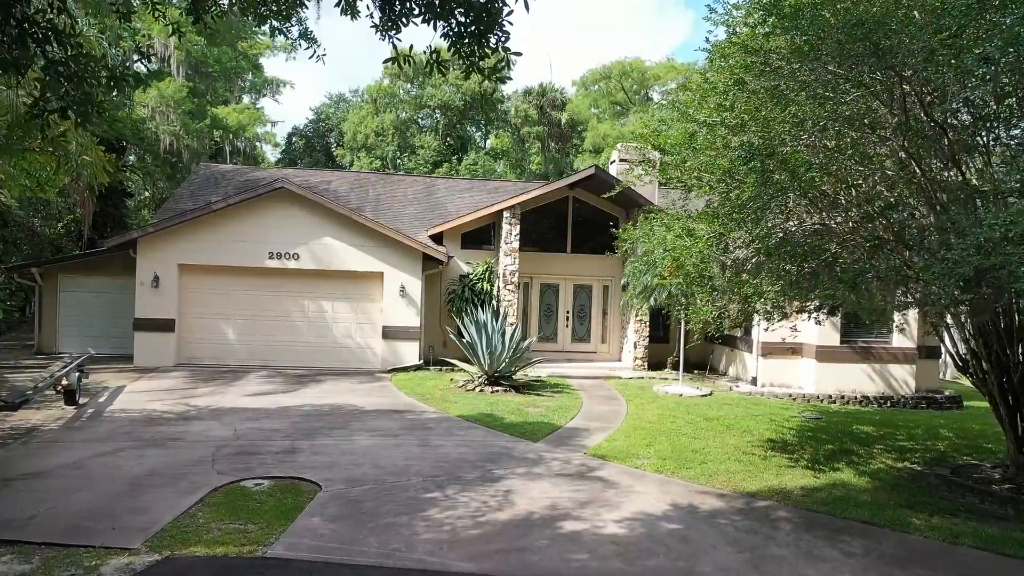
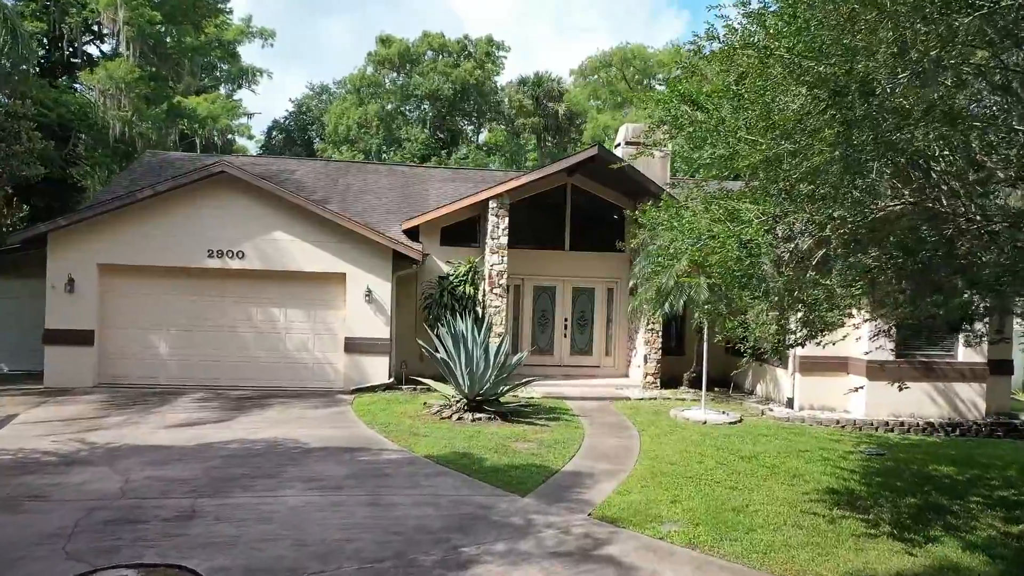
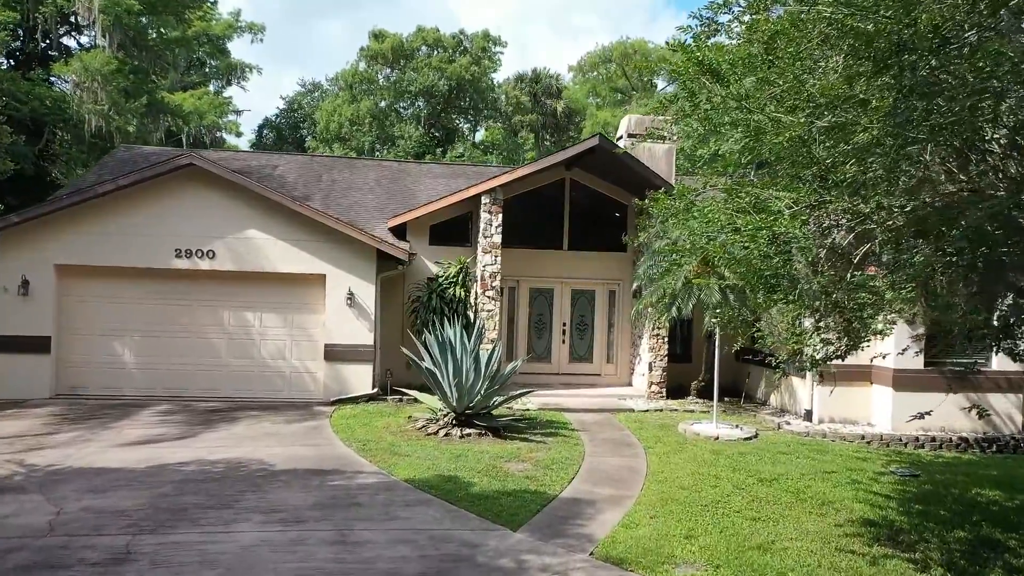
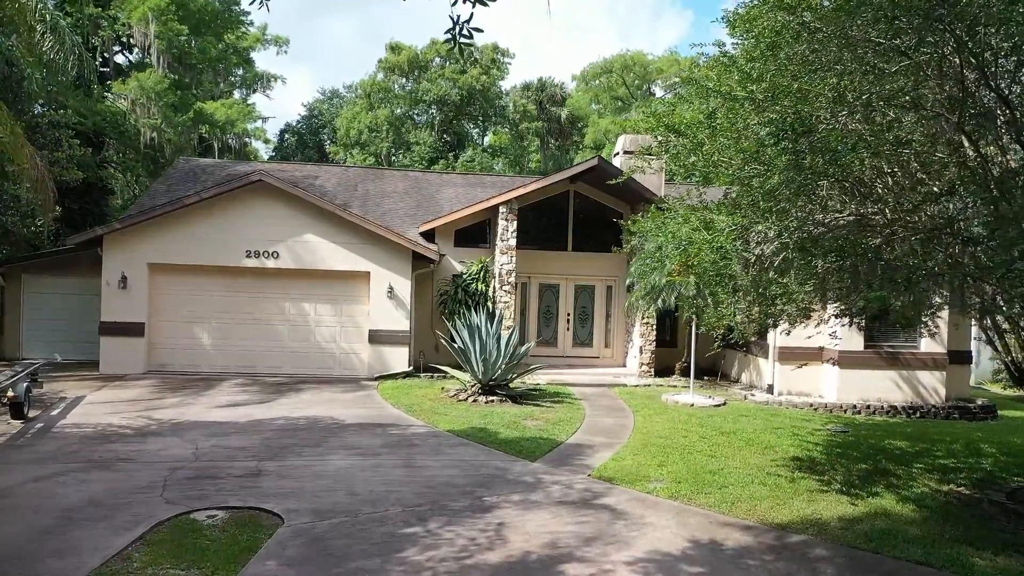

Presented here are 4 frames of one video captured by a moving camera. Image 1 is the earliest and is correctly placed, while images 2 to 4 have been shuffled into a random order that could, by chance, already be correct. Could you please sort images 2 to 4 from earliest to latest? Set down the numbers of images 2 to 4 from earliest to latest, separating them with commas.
4, 2, 3
